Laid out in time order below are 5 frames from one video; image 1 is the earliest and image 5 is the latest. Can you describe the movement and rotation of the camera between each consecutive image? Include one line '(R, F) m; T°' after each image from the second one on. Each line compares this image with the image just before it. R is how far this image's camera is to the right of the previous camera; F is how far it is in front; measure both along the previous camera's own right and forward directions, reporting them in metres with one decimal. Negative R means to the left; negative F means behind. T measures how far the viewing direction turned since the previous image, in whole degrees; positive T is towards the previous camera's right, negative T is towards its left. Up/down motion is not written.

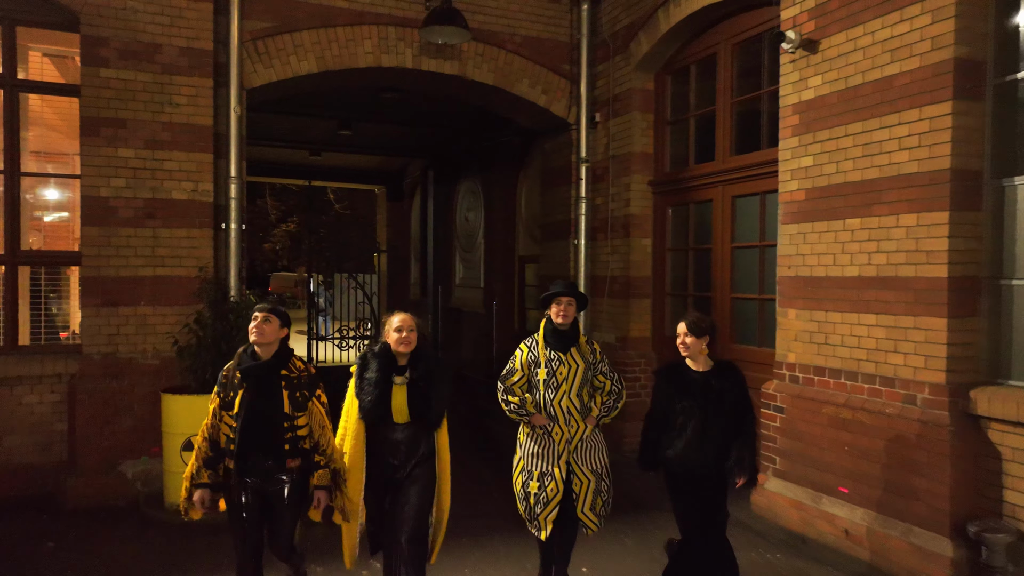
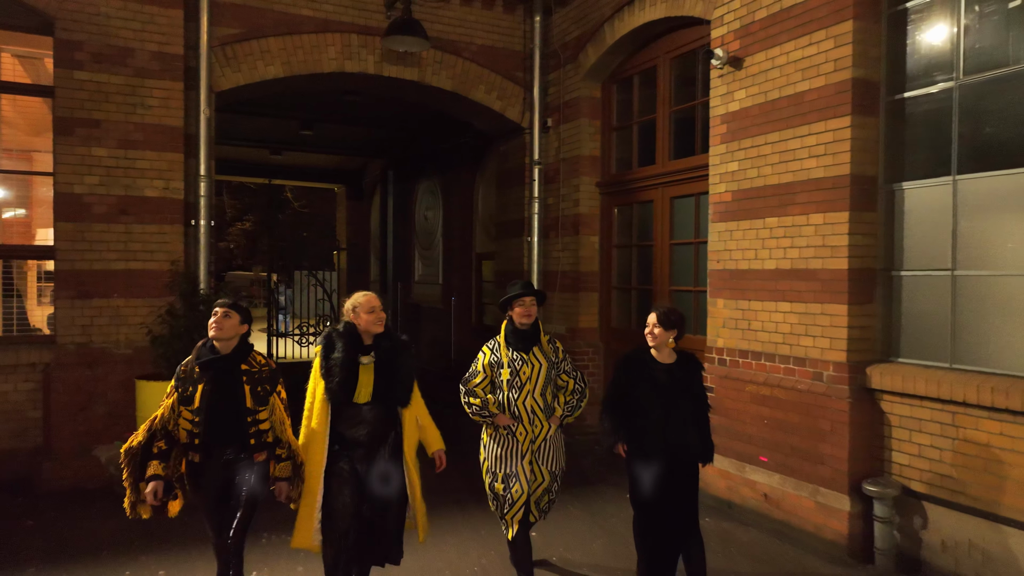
(0.0, -0.5) m; +4°
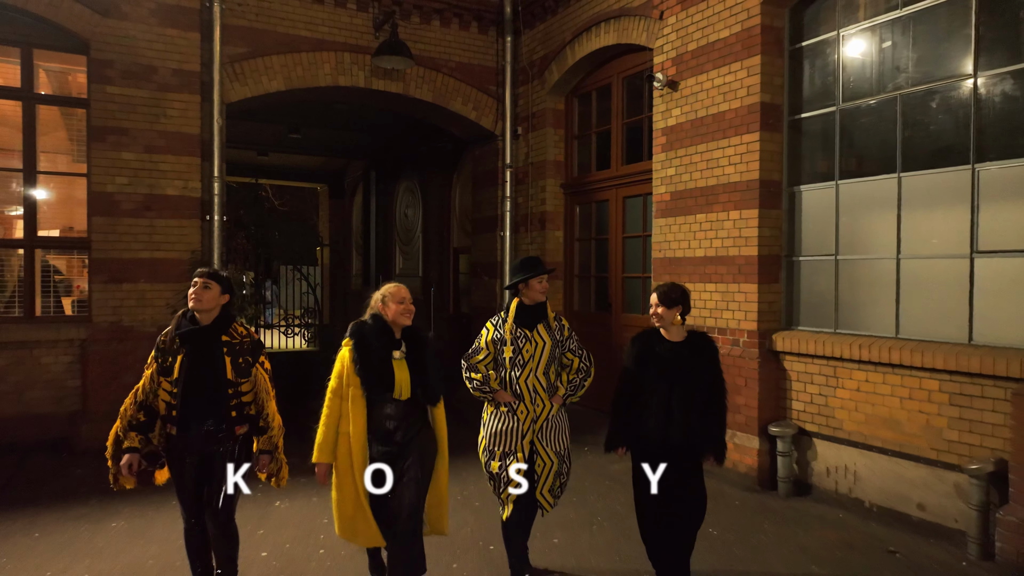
(0.0, -1.1) m; +2°
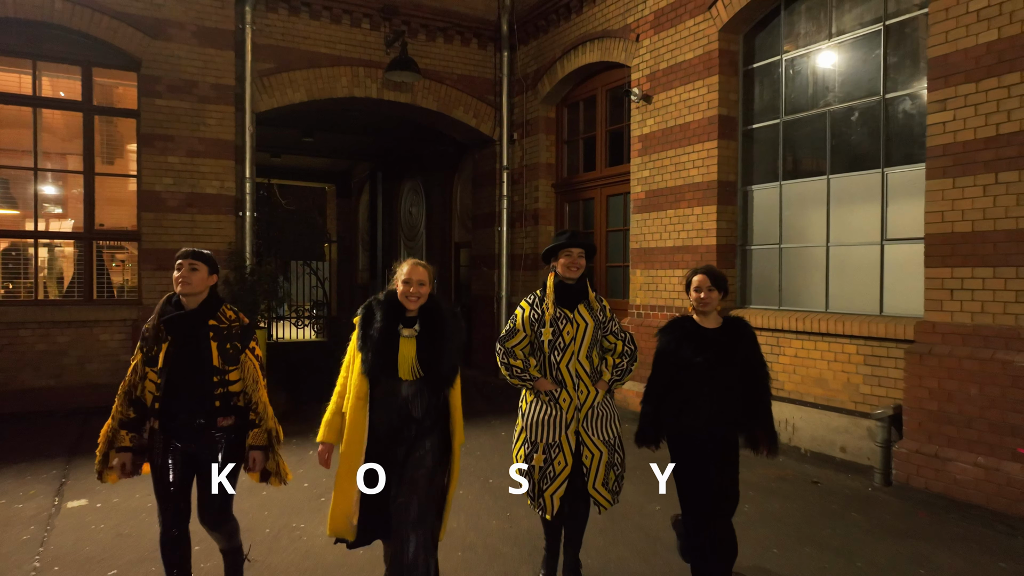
(0.0, -1.0) m; 0°
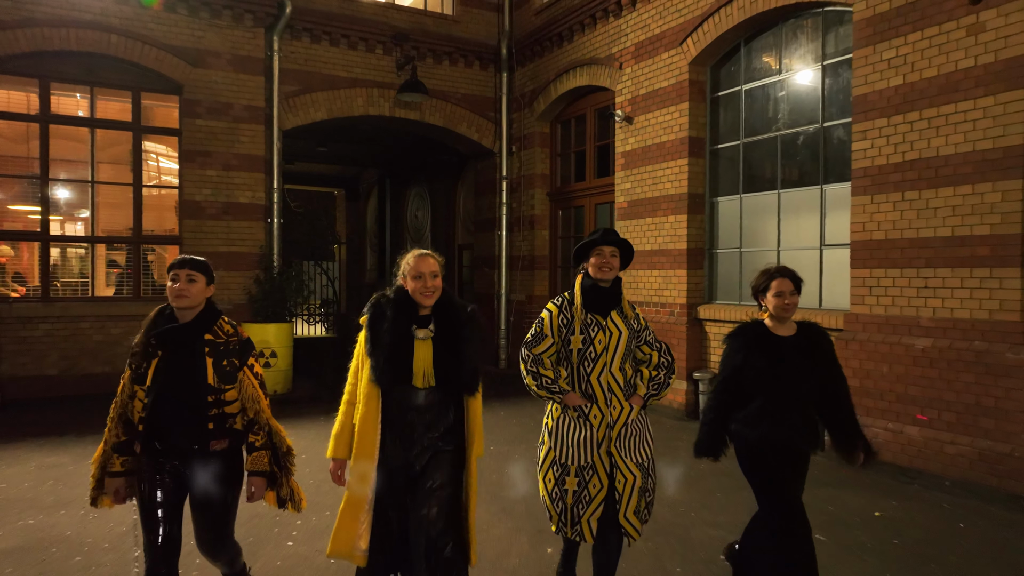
(0.0, -1.1) m; 0°
